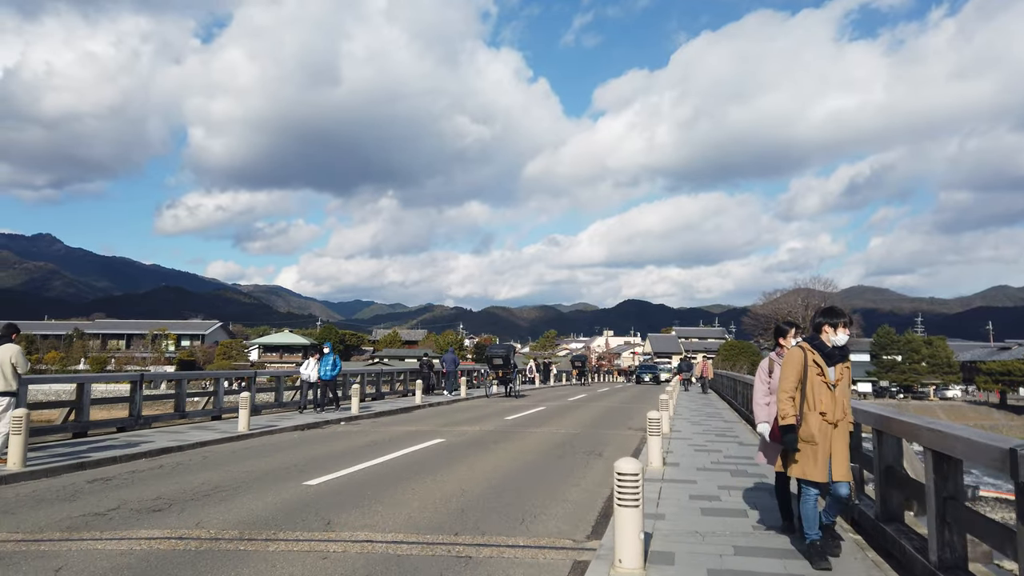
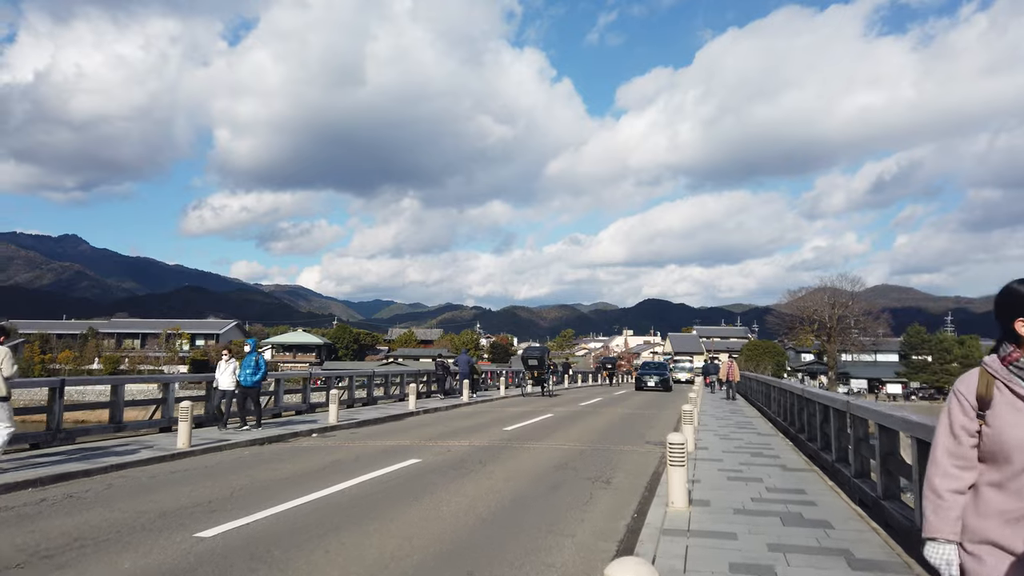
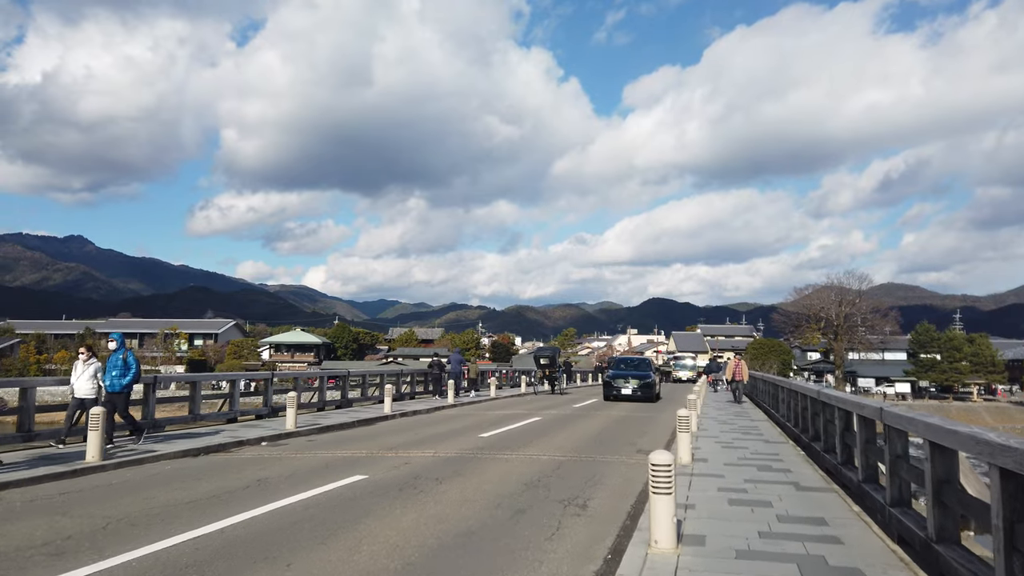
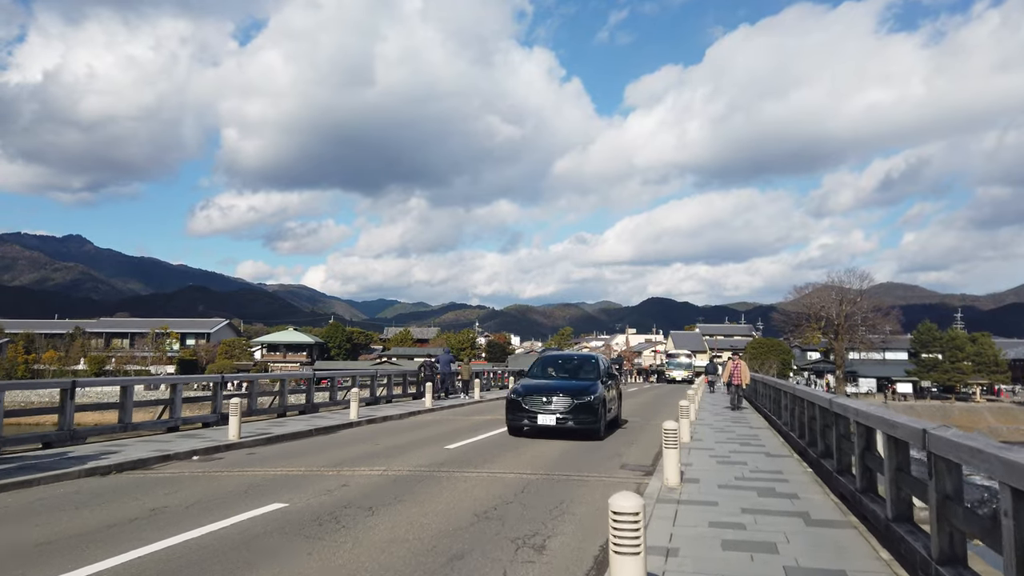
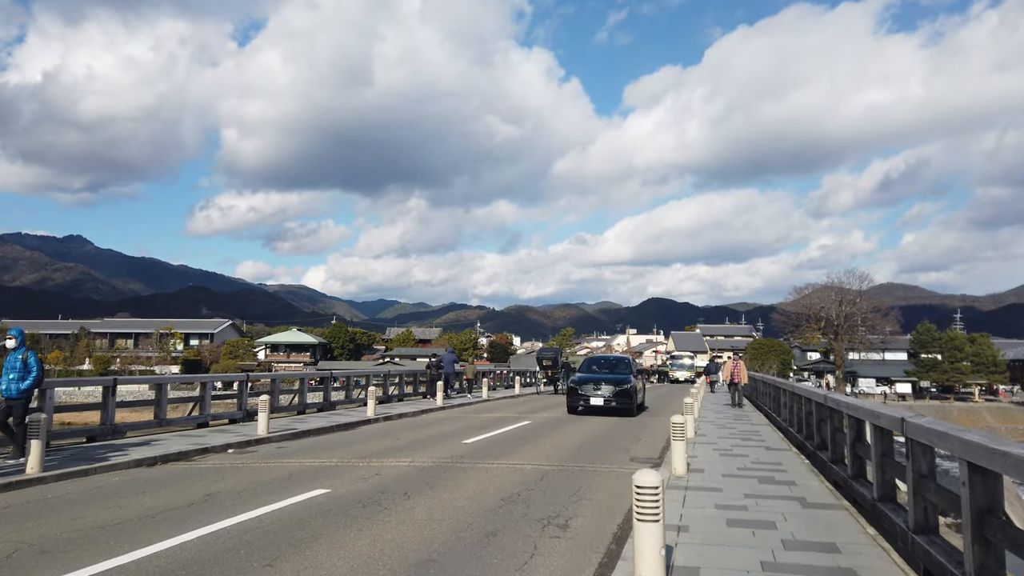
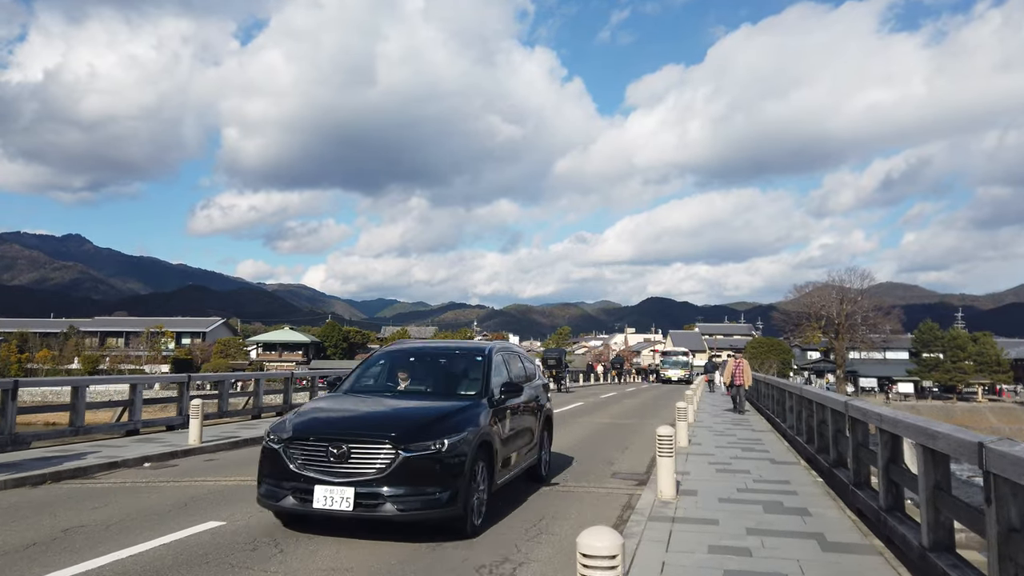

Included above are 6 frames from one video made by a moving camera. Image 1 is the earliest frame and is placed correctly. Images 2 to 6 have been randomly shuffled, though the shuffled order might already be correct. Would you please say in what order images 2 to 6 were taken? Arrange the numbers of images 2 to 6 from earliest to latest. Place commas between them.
2, 3, 5, 4, 6
